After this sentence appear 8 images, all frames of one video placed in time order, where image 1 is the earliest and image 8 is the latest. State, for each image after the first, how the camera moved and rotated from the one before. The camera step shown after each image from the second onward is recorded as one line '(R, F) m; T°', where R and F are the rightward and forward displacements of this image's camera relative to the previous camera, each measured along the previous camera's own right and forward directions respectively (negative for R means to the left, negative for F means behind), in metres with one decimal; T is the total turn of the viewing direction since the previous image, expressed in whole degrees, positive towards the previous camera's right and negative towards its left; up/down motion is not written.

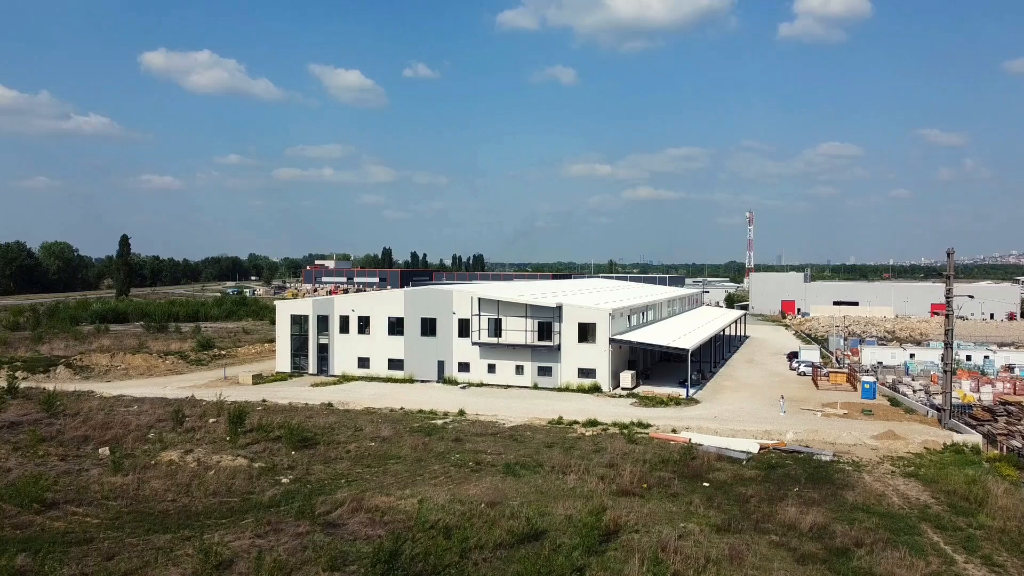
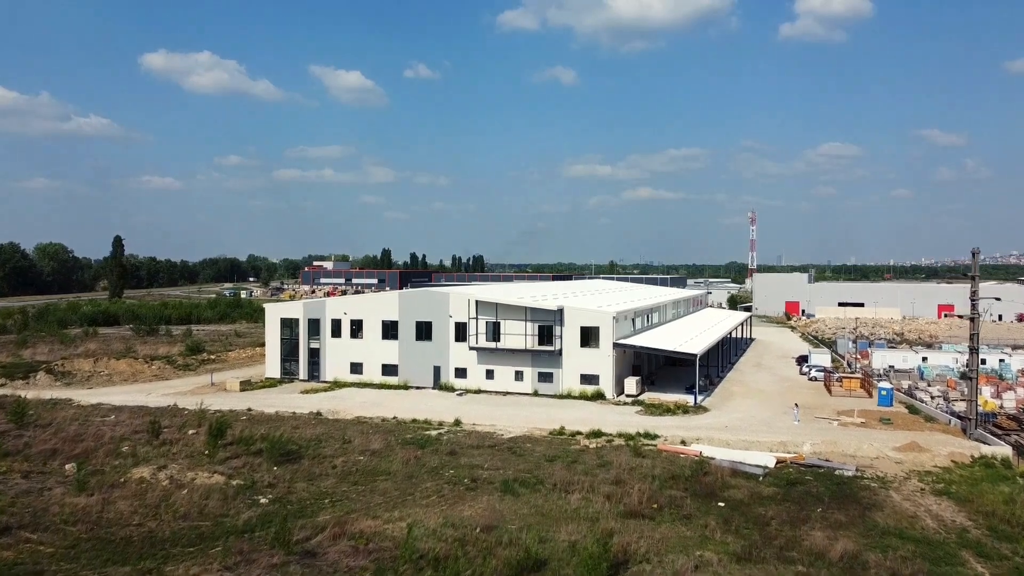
(0.0, +1.3) m; 0°
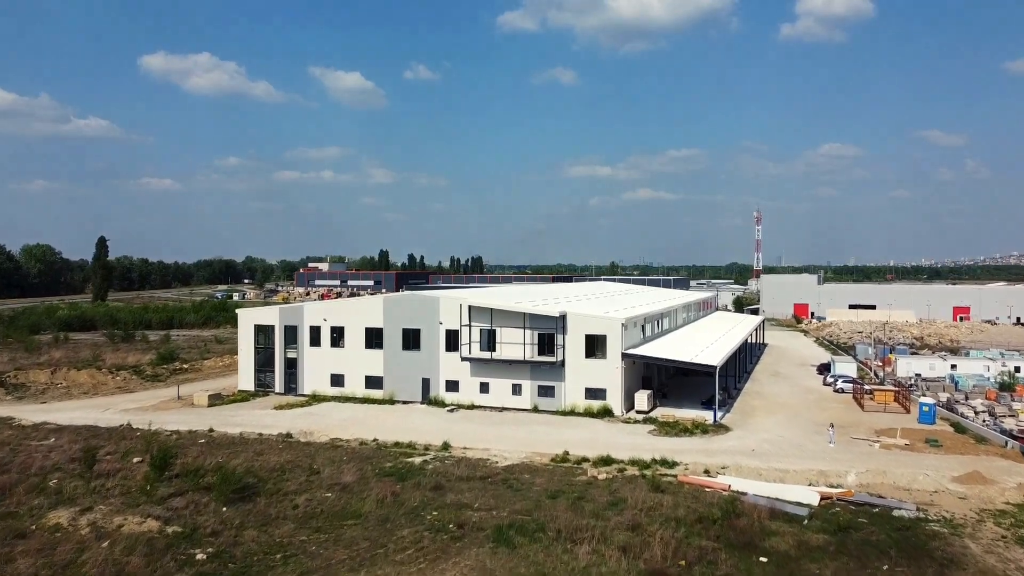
(+0.1, +2.9) m; 0°
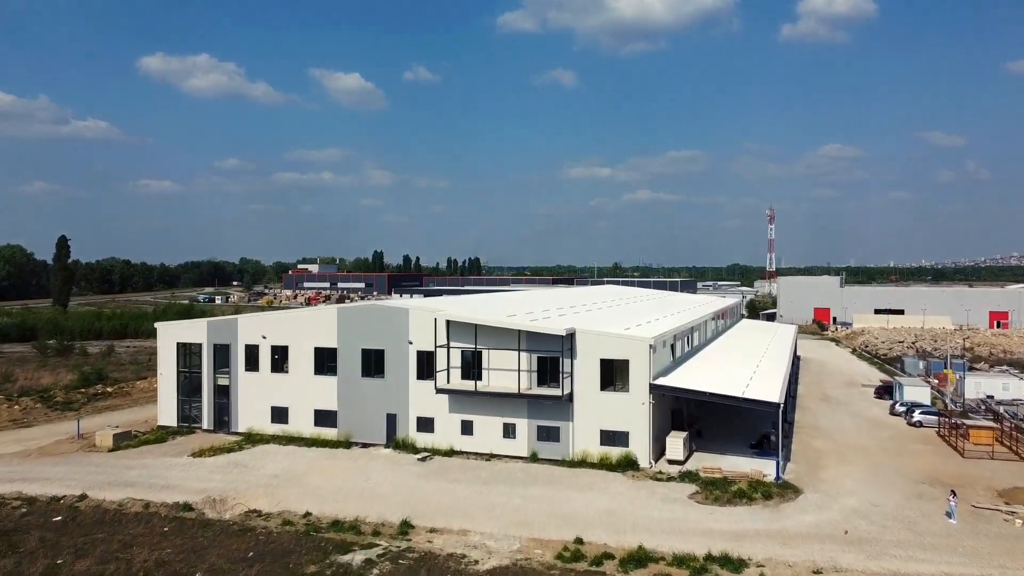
(+0.2, +6.1) m; 0°
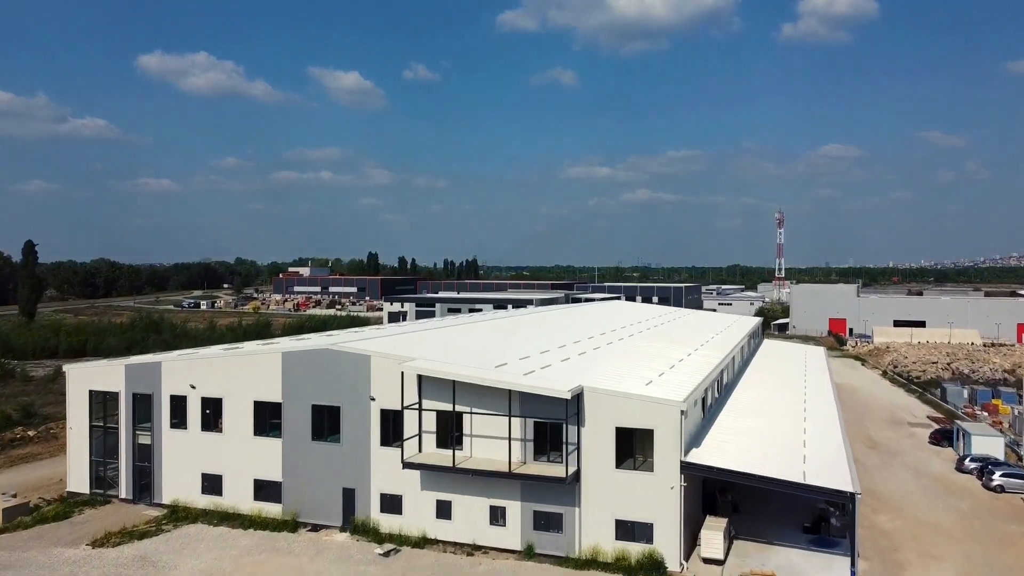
(+0.2, +4.3) m; 0°
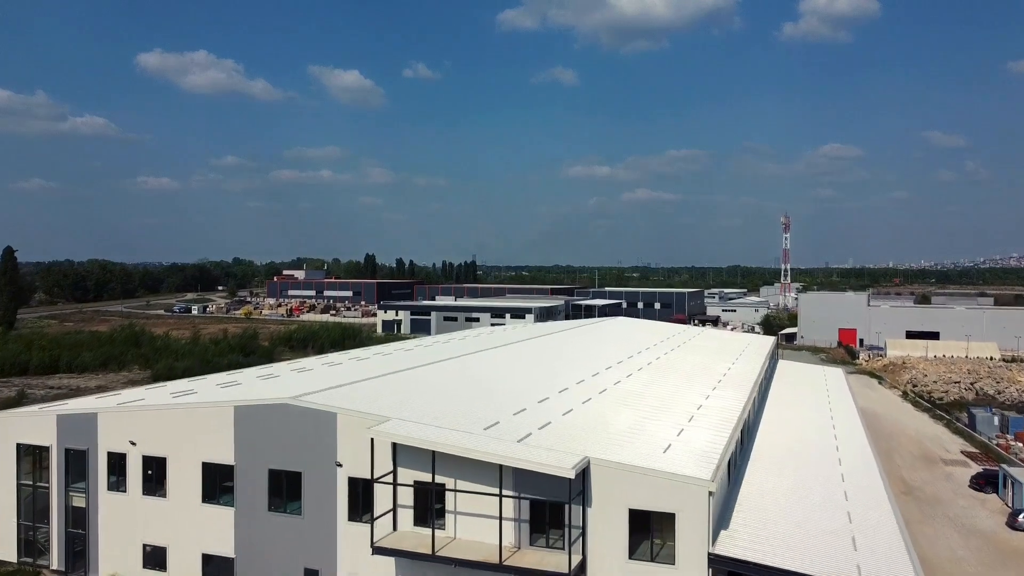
(+0.1, +2.5) m; 0°
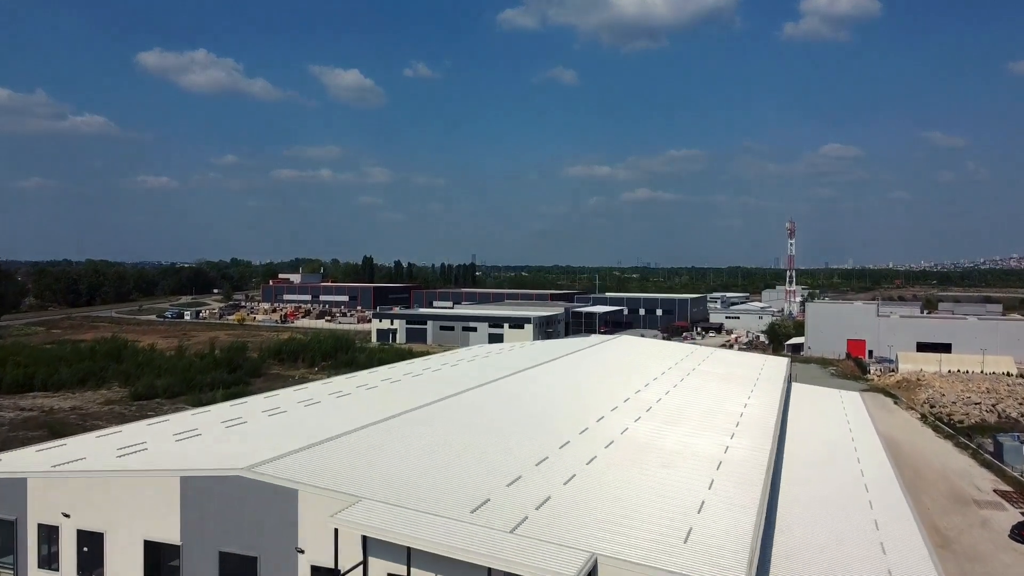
(+0.1, +2.0) m; 0°
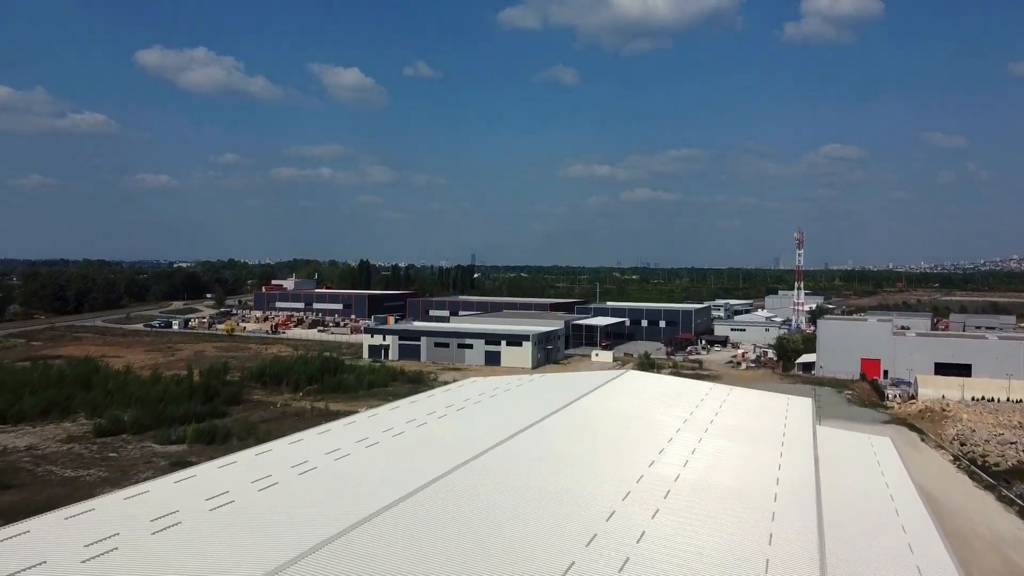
(+0.1, +3.1) m; 0°
